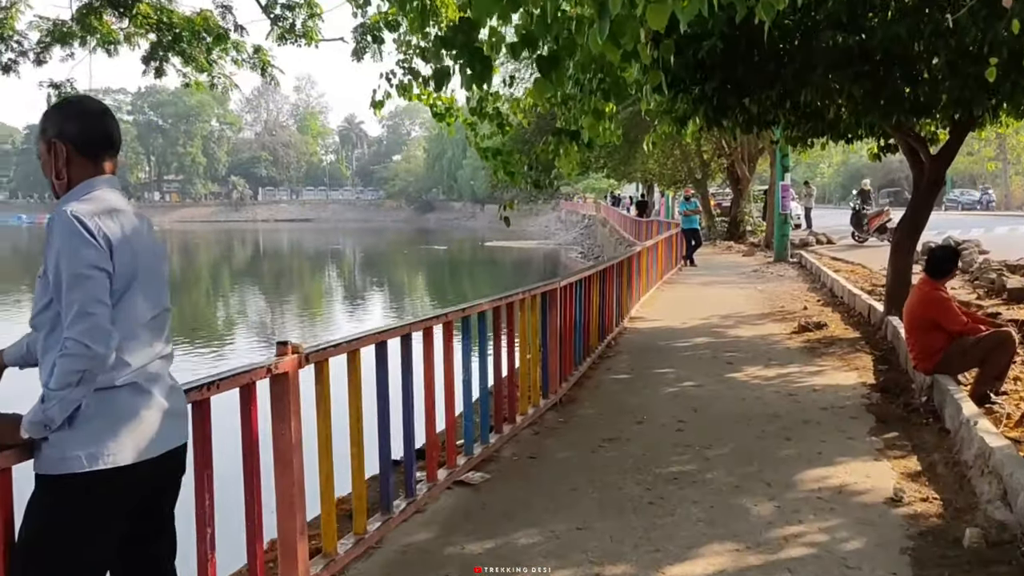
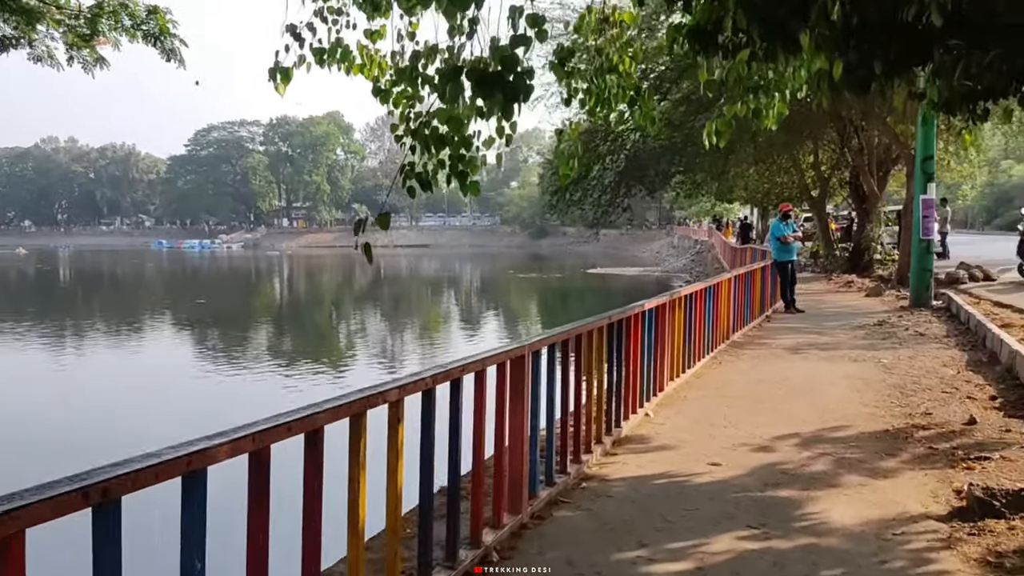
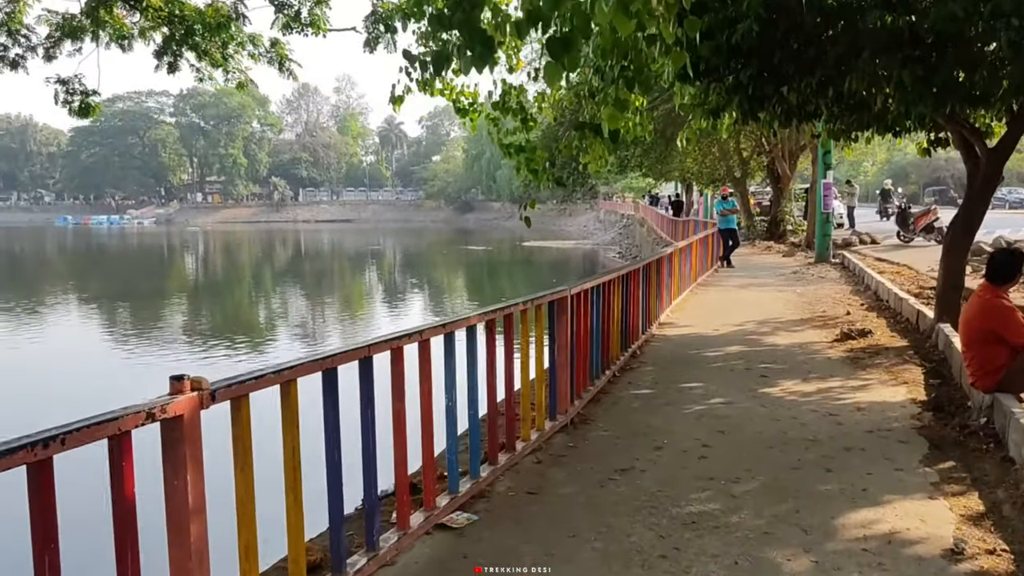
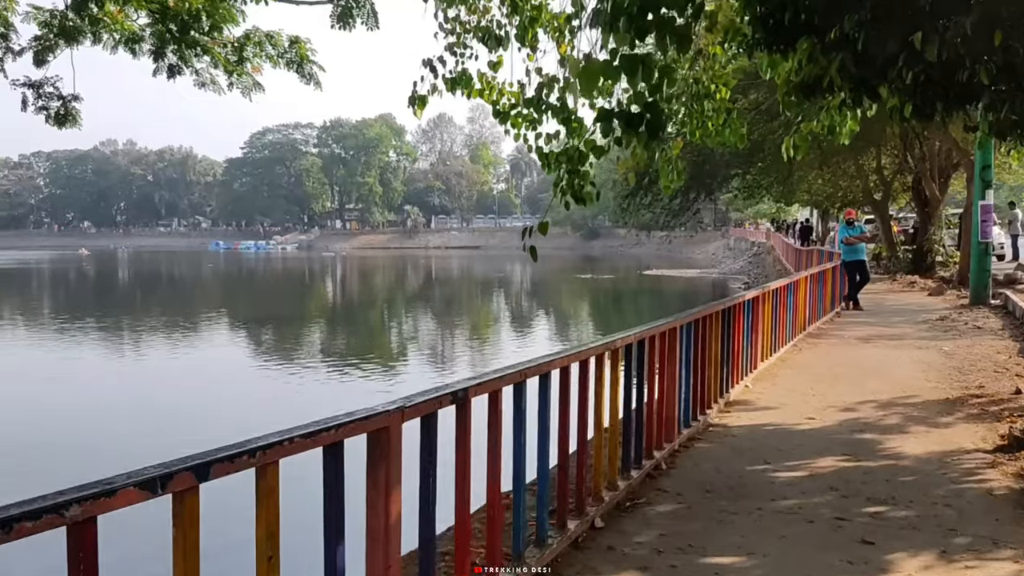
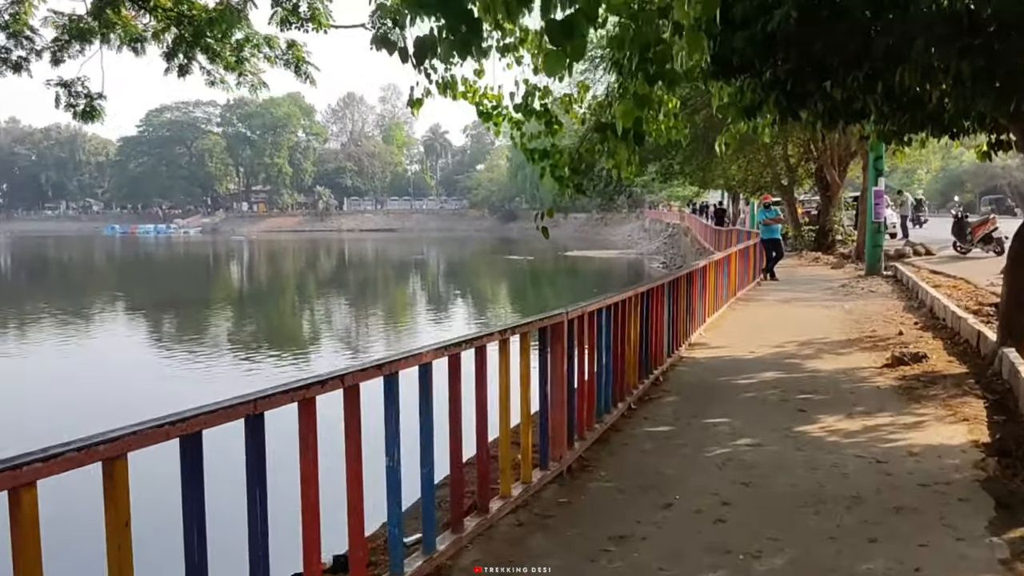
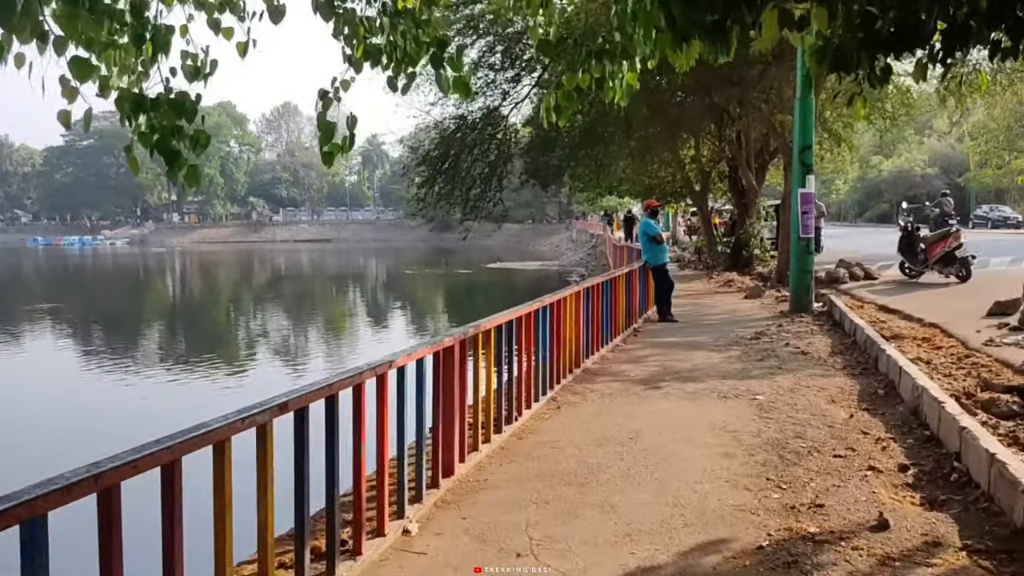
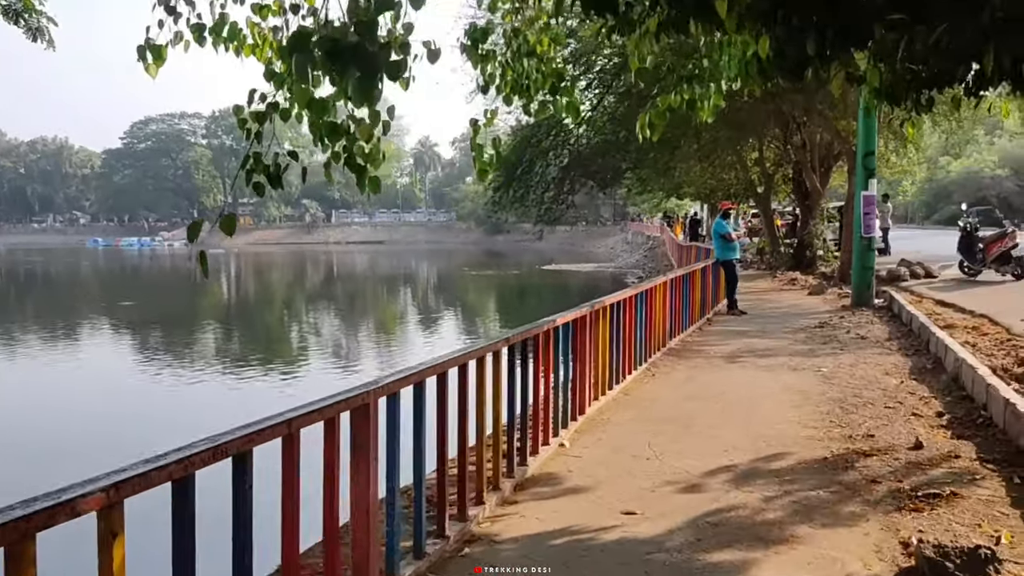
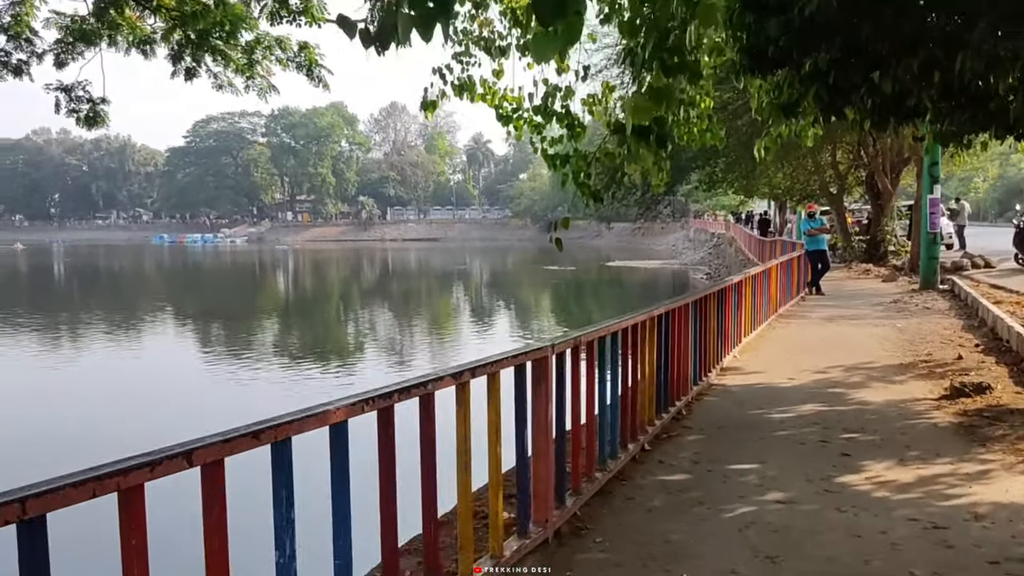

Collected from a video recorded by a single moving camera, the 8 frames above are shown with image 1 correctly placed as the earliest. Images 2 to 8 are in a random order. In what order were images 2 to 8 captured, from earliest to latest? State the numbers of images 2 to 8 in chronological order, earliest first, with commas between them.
3, 5, 8, 4, 2, 7, 6
